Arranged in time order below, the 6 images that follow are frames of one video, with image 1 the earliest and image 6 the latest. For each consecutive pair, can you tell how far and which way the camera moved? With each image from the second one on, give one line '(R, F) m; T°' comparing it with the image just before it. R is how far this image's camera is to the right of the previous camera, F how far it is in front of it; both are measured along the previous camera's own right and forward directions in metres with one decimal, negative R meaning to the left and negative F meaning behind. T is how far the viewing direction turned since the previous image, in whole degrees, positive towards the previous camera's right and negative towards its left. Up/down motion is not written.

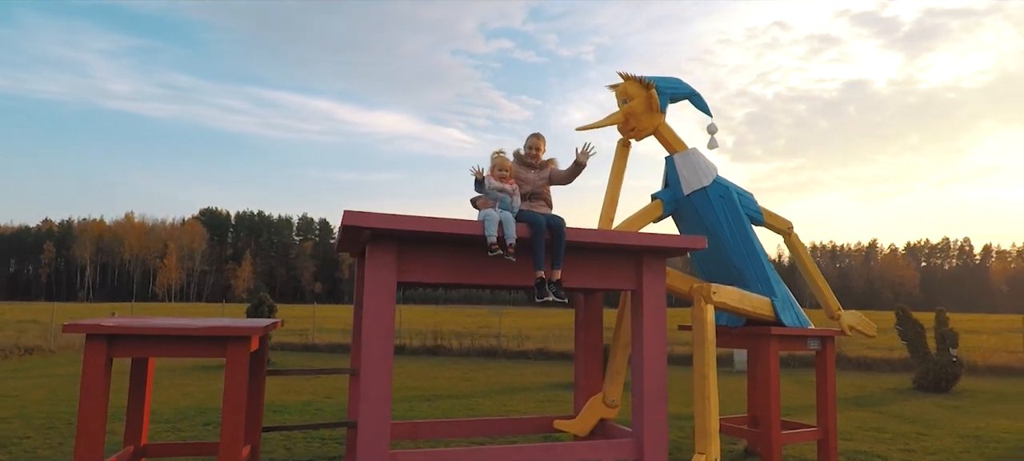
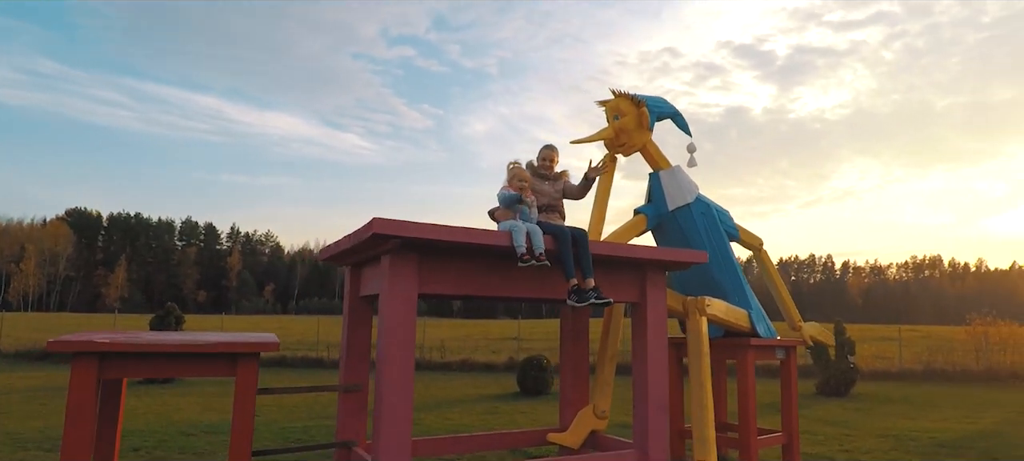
(-0.5, 0.0) m; +7°
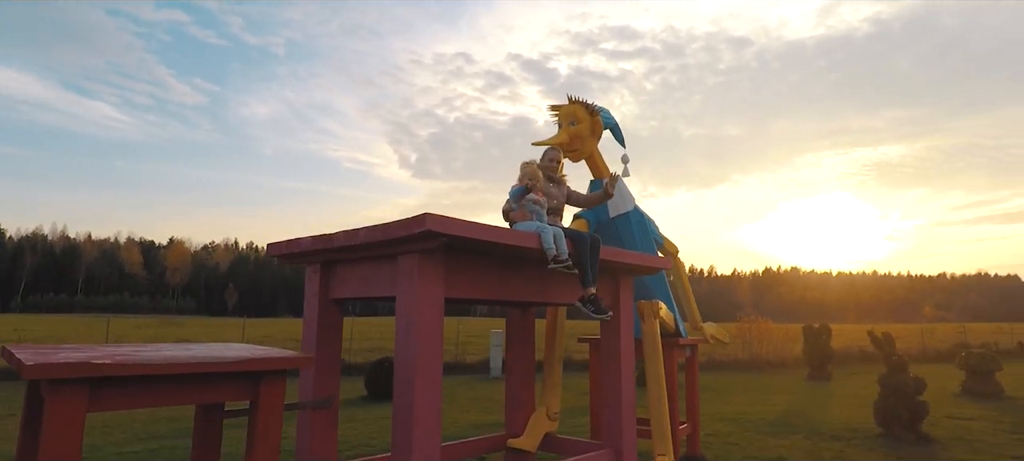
(-1.3, +0.4) m; +20°
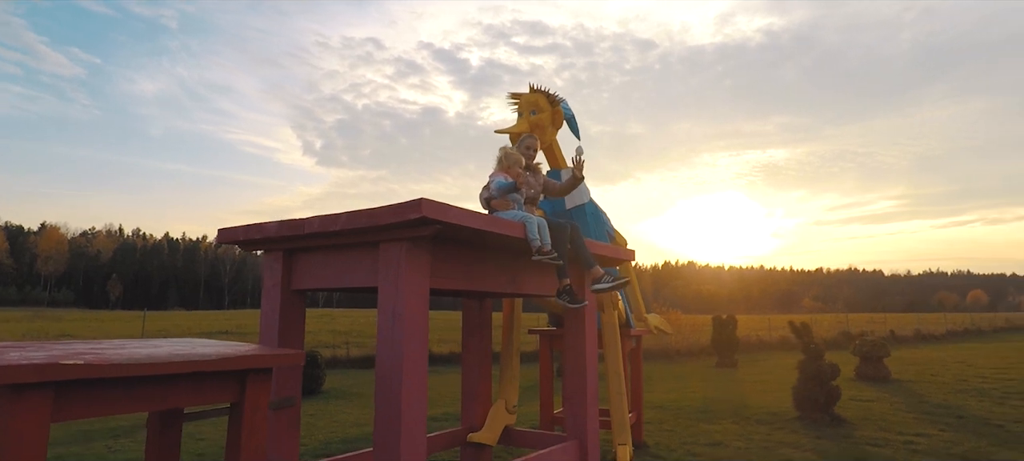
(-0.4, +0.1) m; +9°
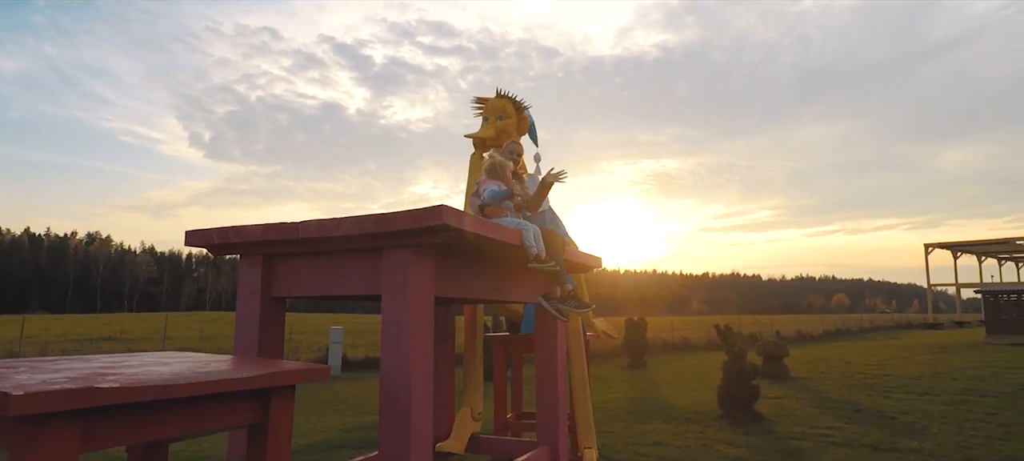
(-0.5, +0.1) m; +9°
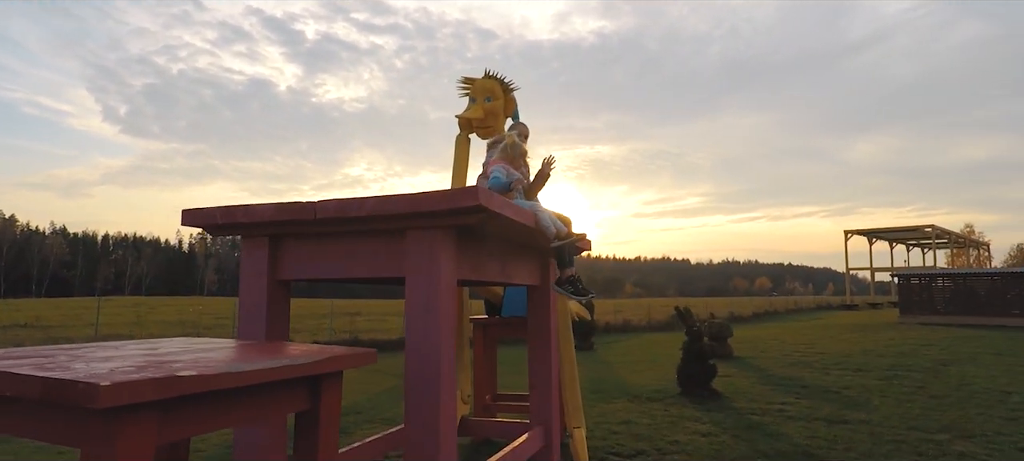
(-0.4, 0.0) m; +6°
